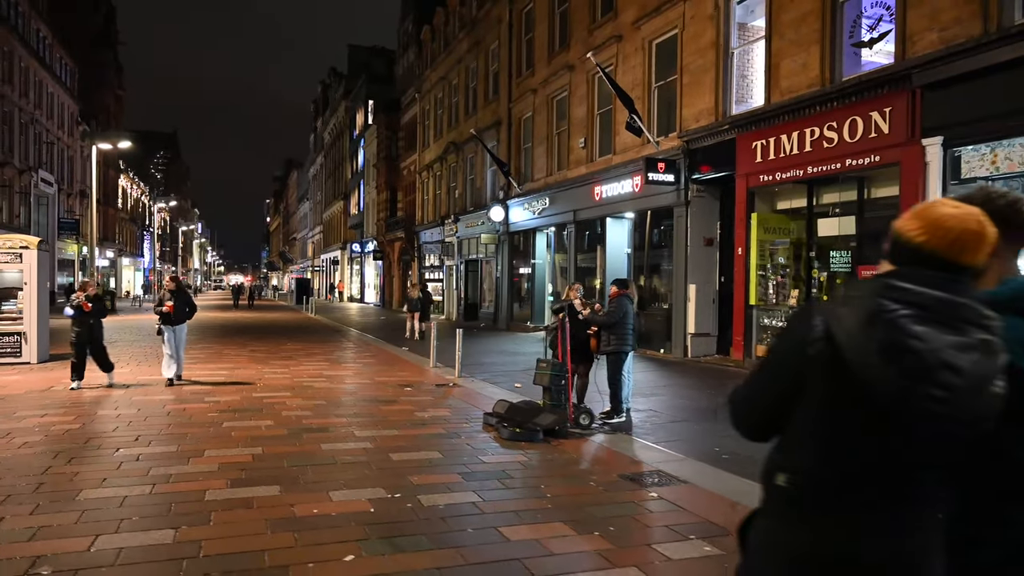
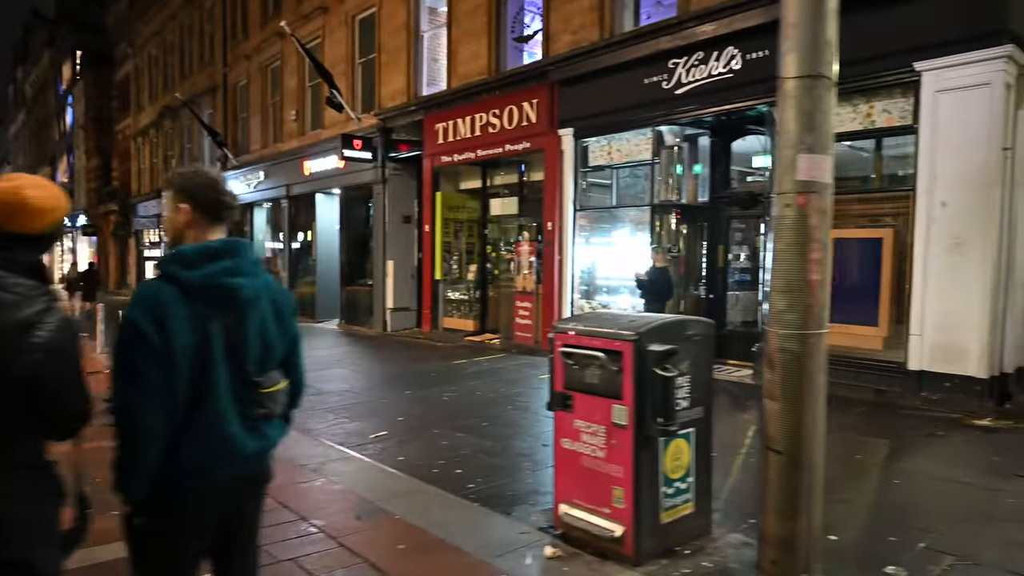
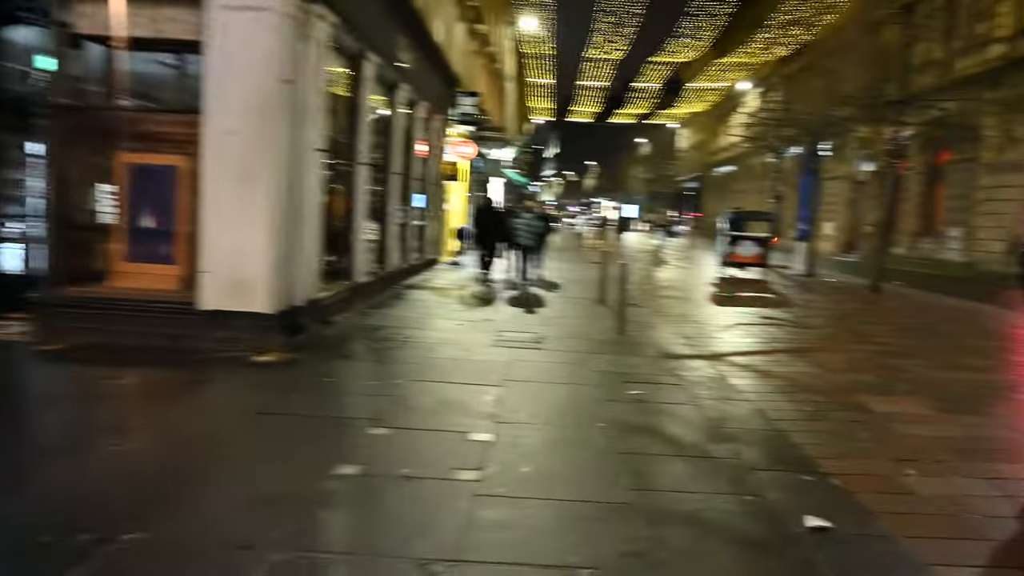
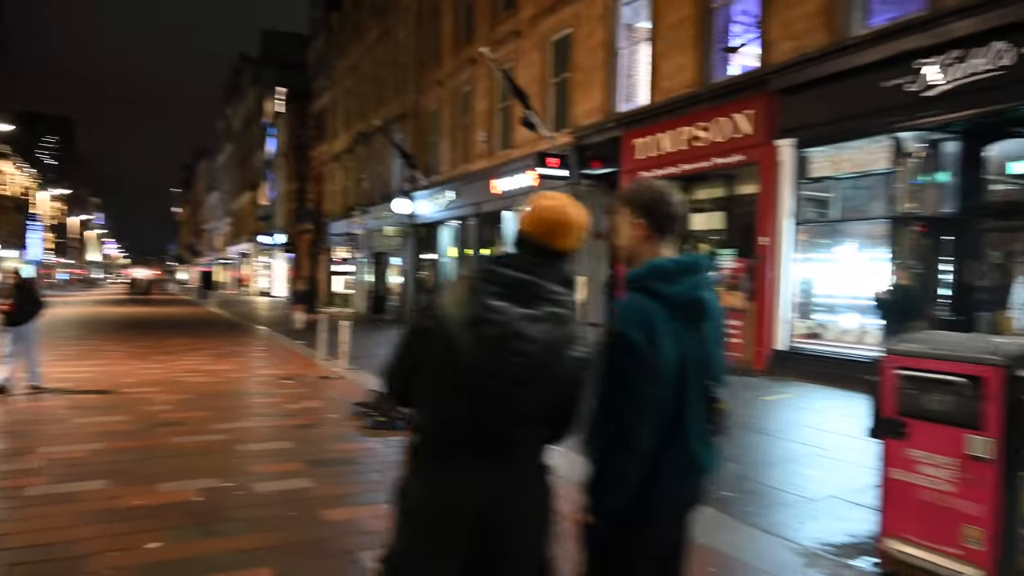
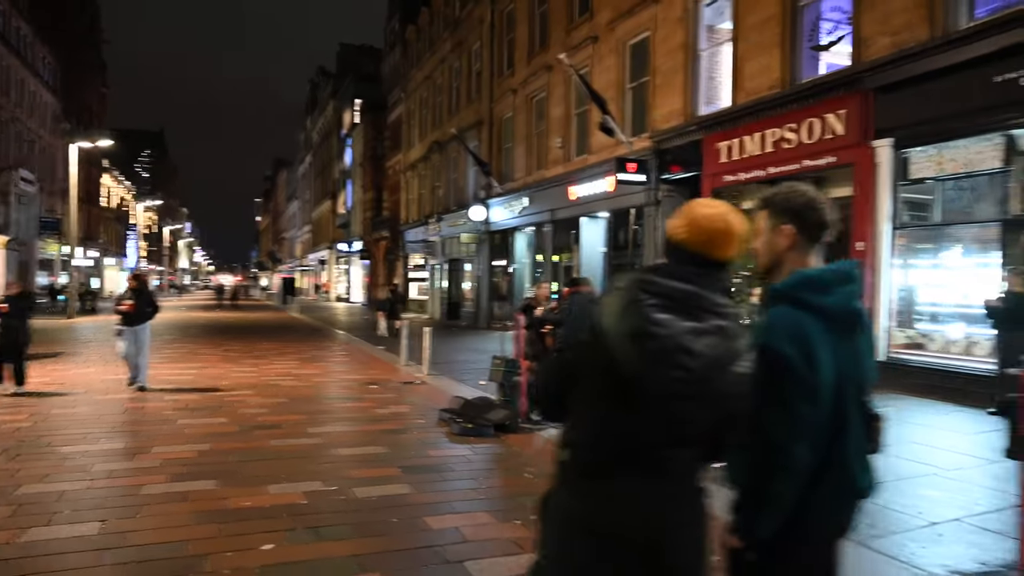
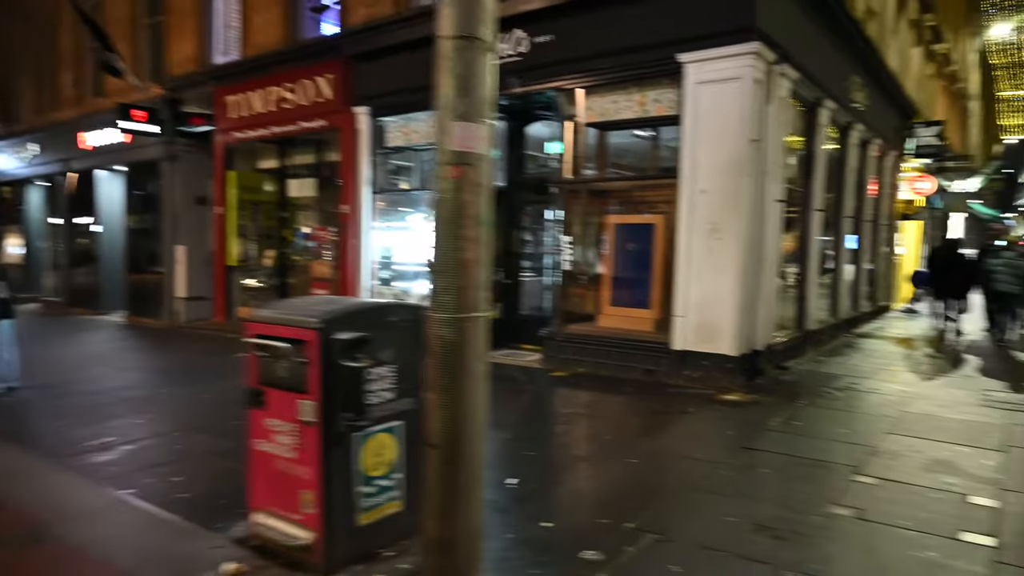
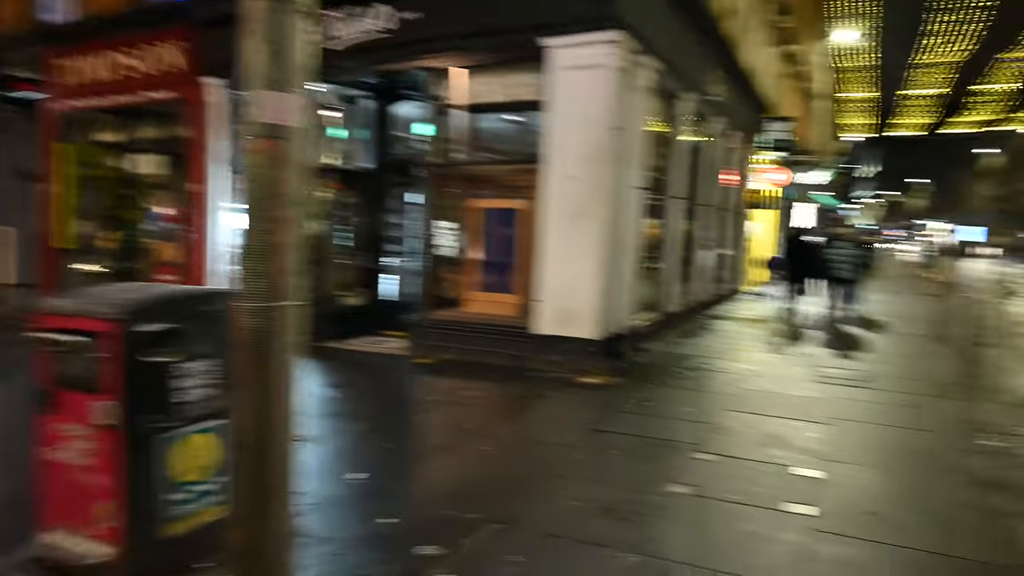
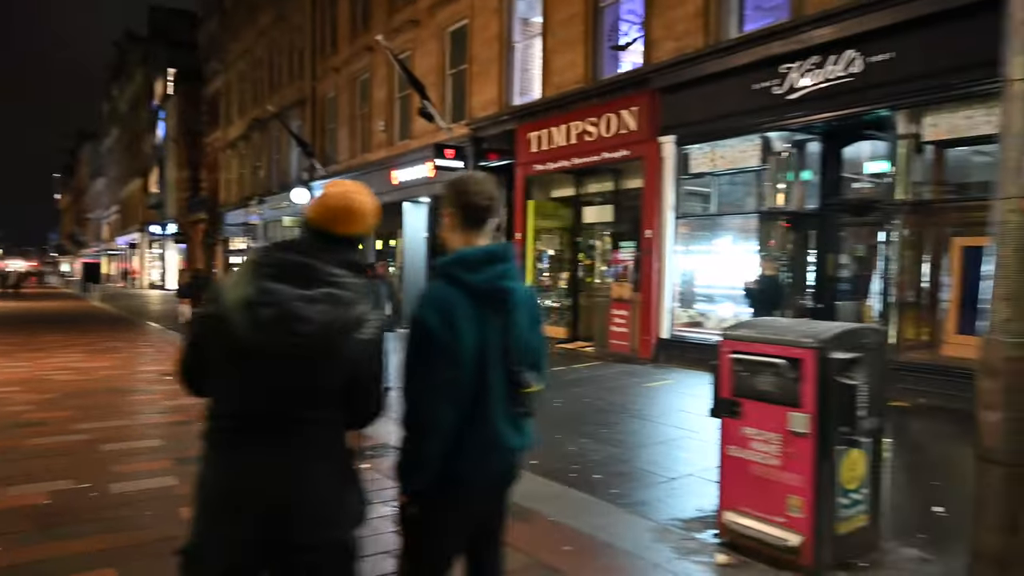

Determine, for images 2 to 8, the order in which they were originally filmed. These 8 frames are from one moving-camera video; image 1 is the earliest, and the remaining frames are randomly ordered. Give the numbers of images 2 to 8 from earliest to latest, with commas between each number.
5, 4, 8, 2, 6, 7, 3
